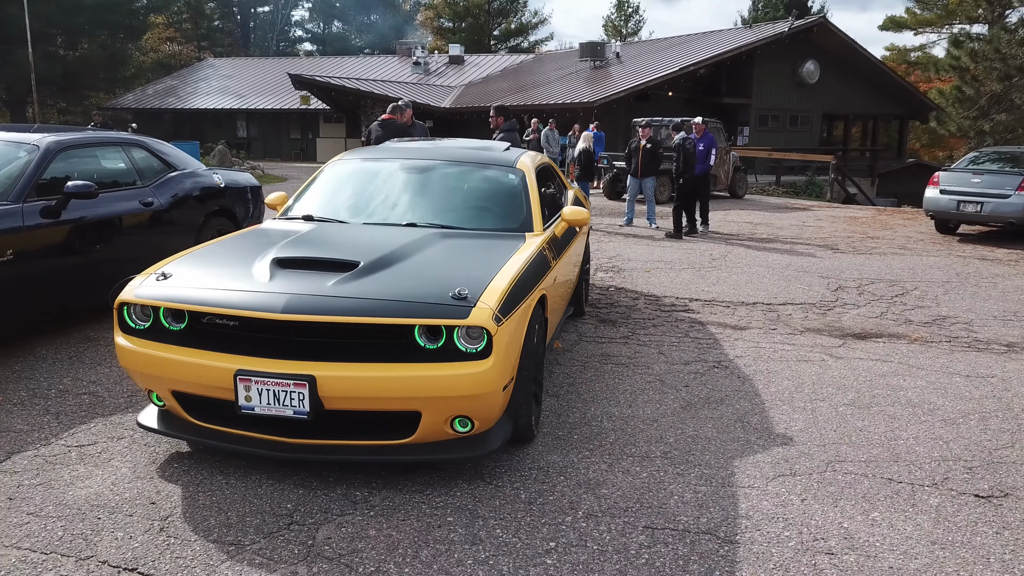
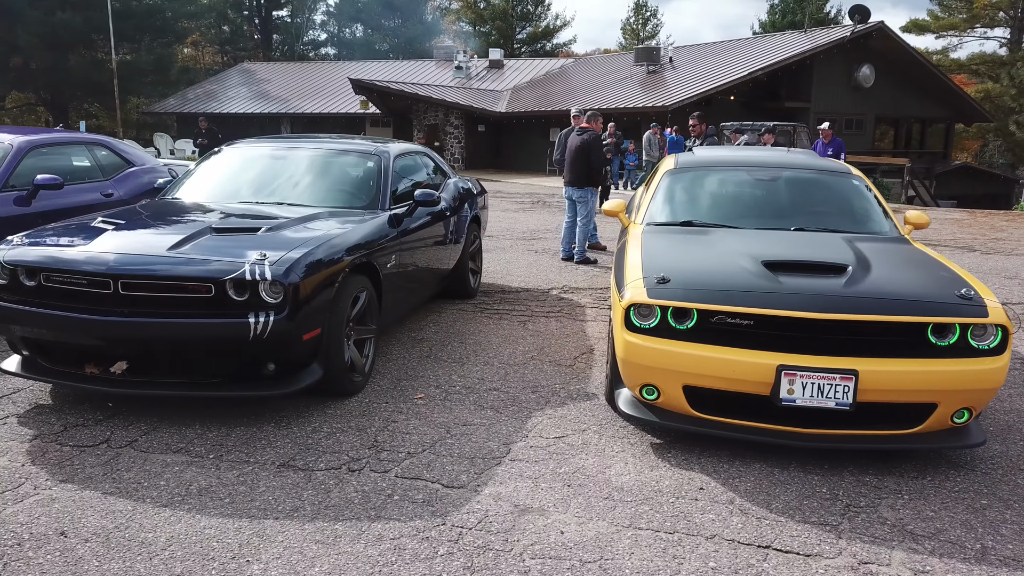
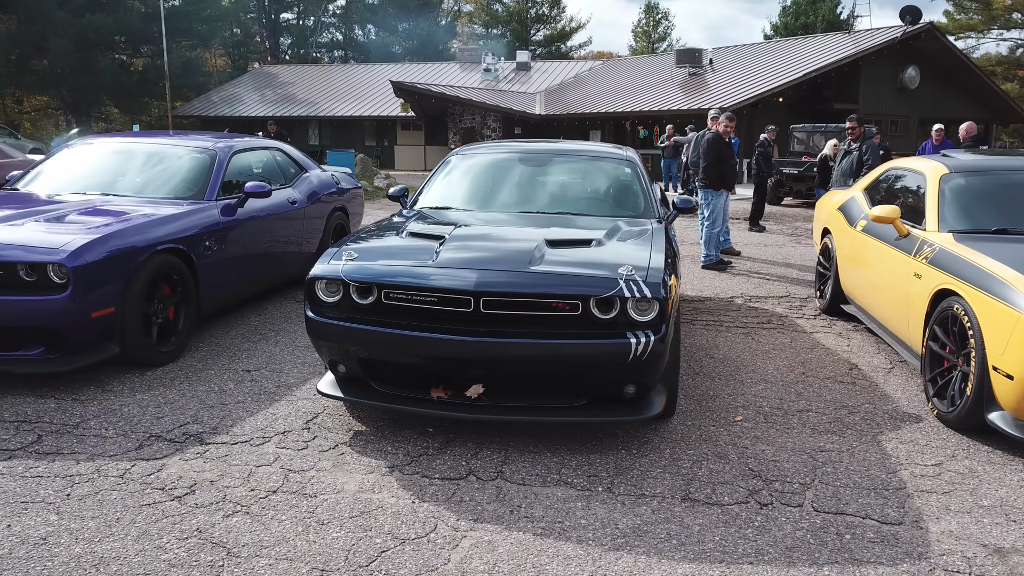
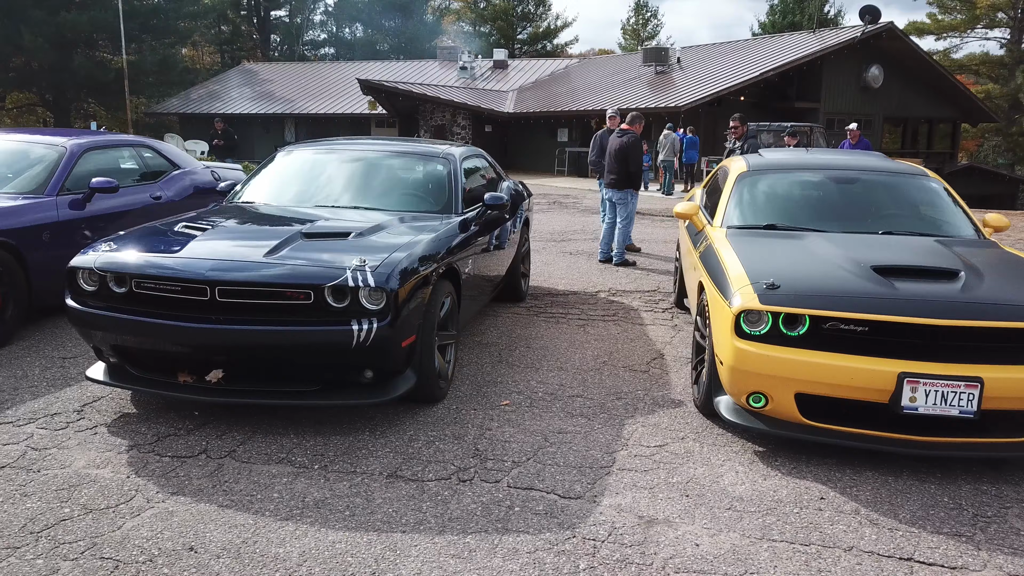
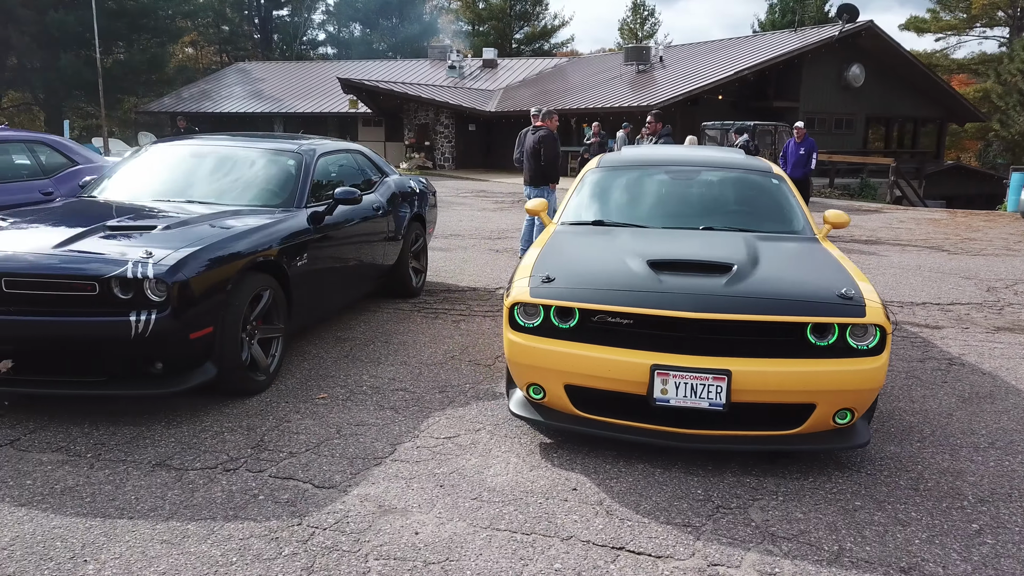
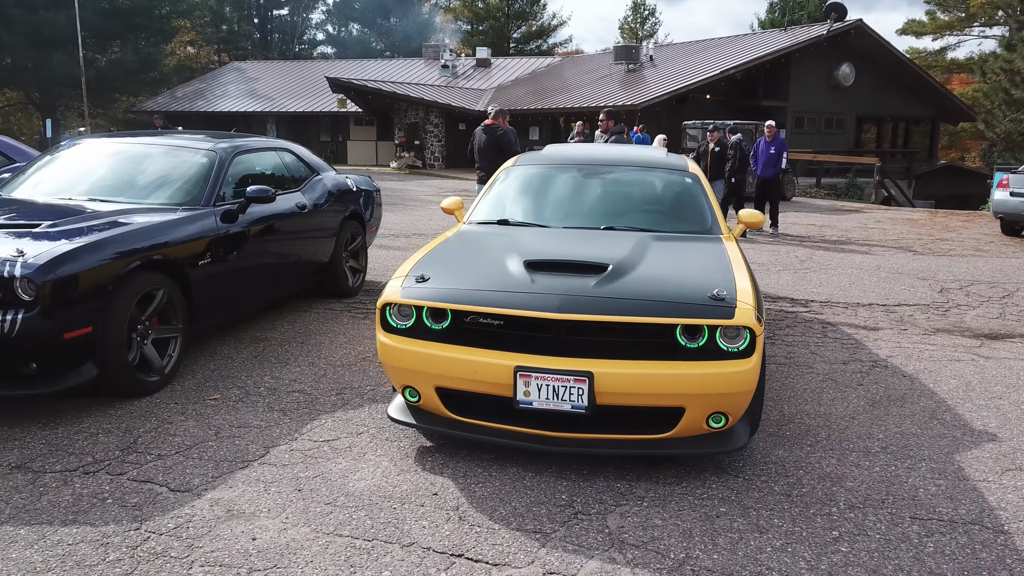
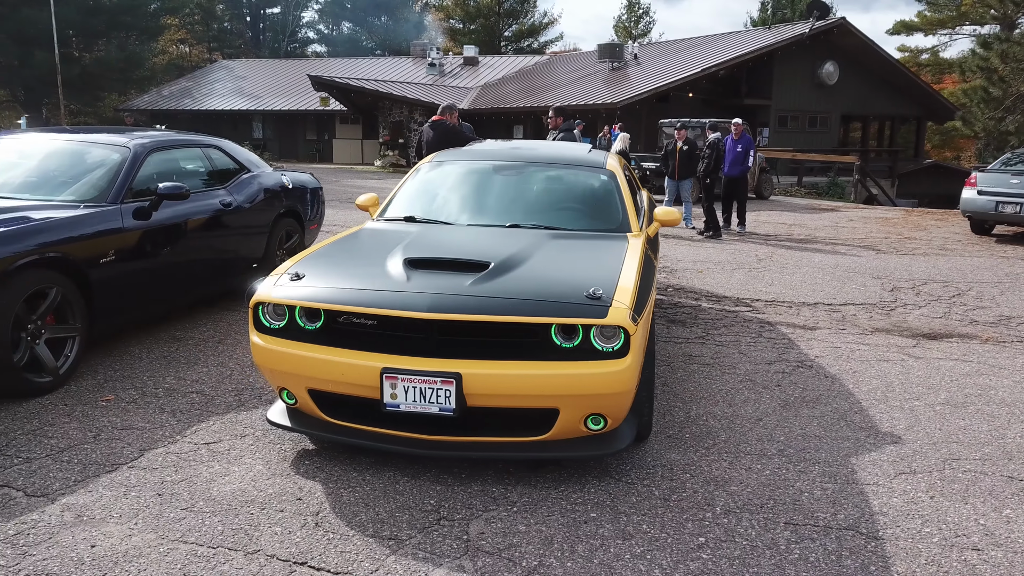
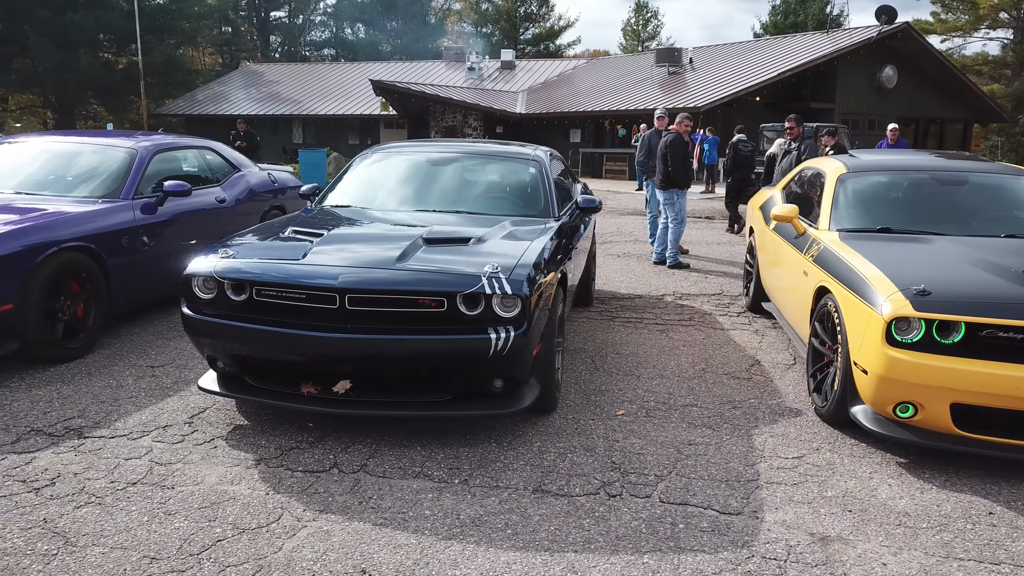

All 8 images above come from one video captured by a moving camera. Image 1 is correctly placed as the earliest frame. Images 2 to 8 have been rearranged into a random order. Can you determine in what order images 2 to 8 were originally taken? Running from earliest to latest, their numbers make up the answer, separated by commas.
7, 6, 5, 2, 4, 8, 3
